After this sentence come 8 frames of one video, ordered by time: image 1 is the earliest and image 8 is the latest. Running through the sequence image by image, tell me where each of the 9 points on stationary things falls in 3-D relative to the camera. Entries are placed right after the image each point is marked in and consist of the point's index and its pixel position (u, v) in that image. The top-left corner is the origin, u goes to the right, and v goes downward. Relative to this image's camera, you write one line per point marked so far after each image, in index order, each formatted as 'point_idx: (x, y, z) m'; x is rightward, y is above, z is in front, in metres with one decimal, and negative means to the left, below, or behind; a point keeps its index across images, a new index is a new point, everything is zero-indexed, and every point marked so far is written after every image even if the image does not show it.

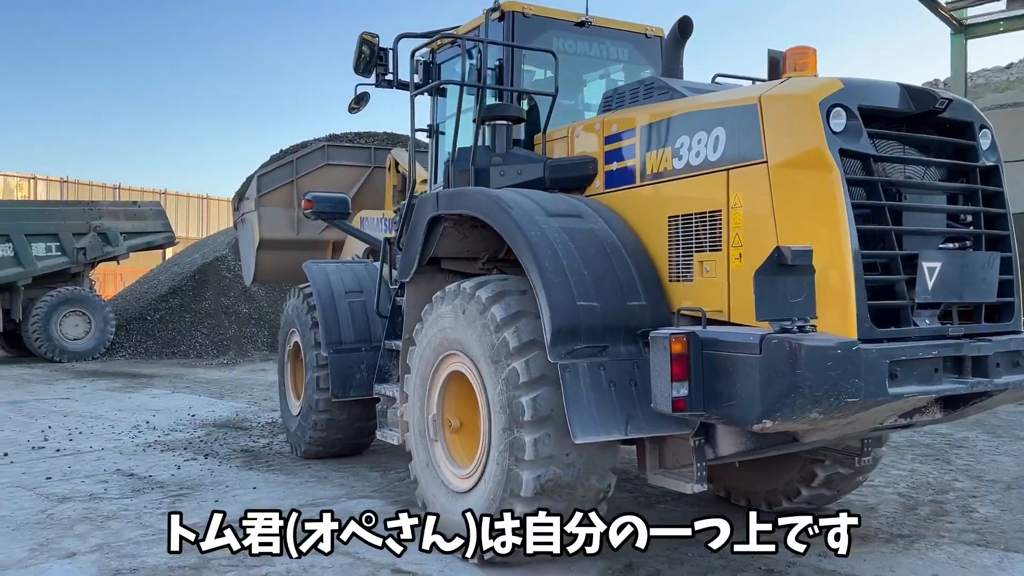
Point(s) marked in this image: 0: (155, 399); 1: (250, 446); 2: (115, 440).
0: (-3.8, -1.2, +8.8) m
1: (-2.0, -1.2, +6.2) m
2: (-3.1, -1.2, +6.3) m
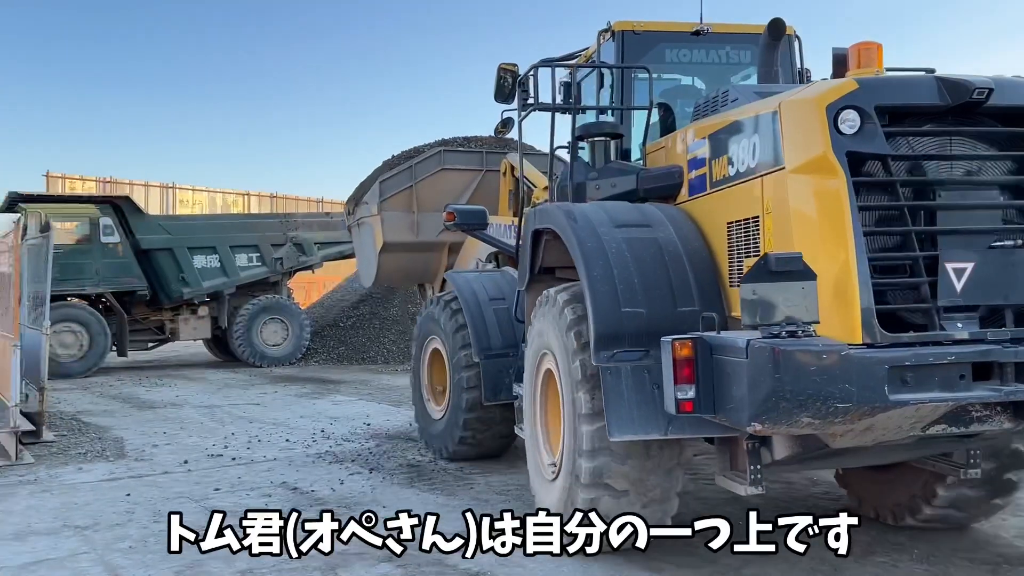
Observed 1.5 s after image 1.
0: (-1.9, -1.3, +8.9) m
1: (-0.7, -1.3, +6.0) m
2: (-1.7, -1.2, +6.3) m
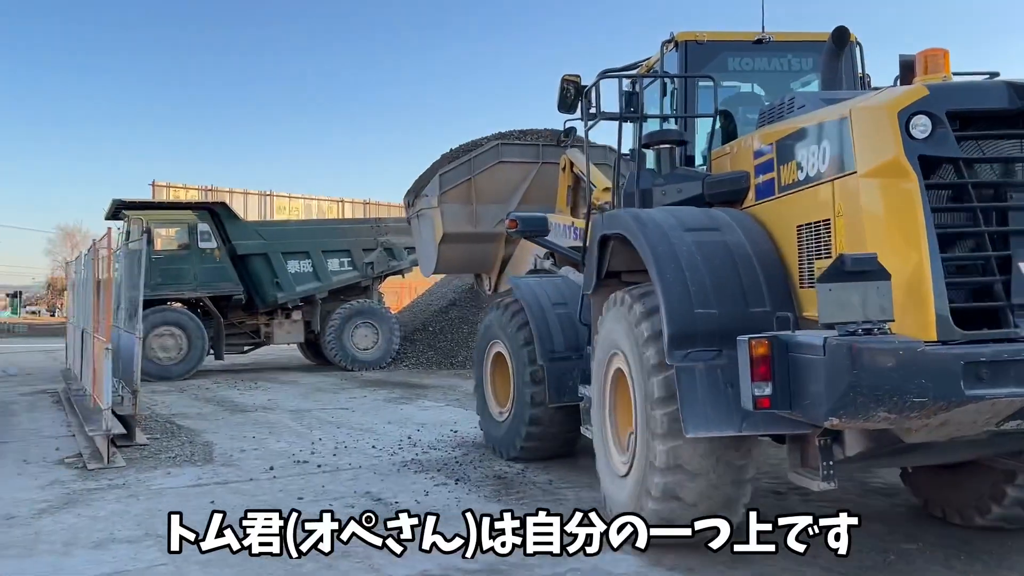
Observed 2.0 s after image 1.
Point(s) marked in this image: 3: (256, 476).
0: (-0.9, -1.3, +8.7) m
1: (-0.1, -1.3, +5.7) m
2: (-1.0, -1.3, +6.2) m
3: (-1.7, -1.3, +5.5) m
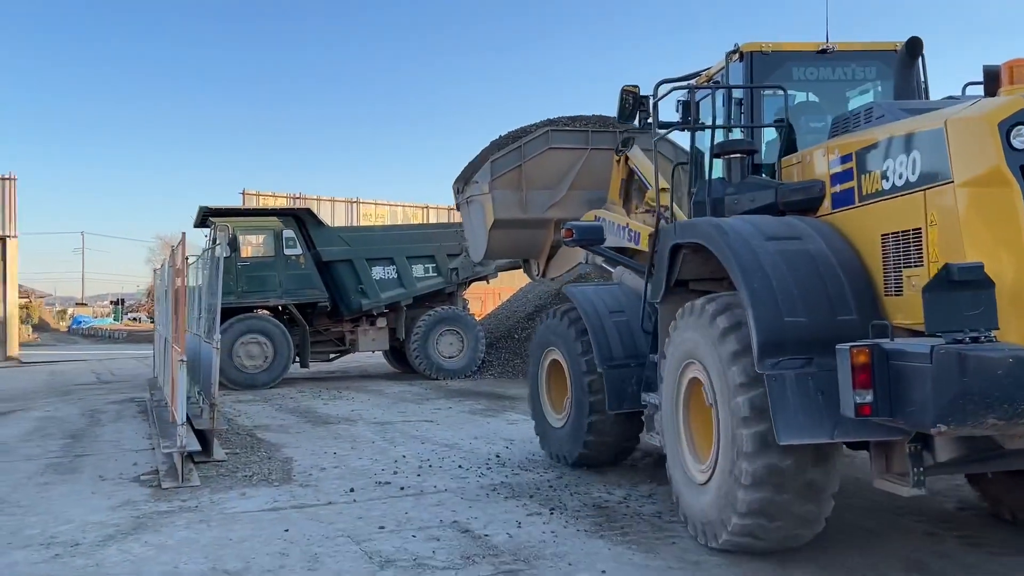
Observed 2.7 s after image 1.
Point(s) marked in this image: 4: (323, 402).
0: (0.0, -1.4, +8.2) m
1: (+0.6, -1.3, +5.1) m
2: (-0.4, -1.3, +5.7) m
3: (-1.1, -1.3, +5.1) m
4: (-2.3, -1.4, +9.9) m
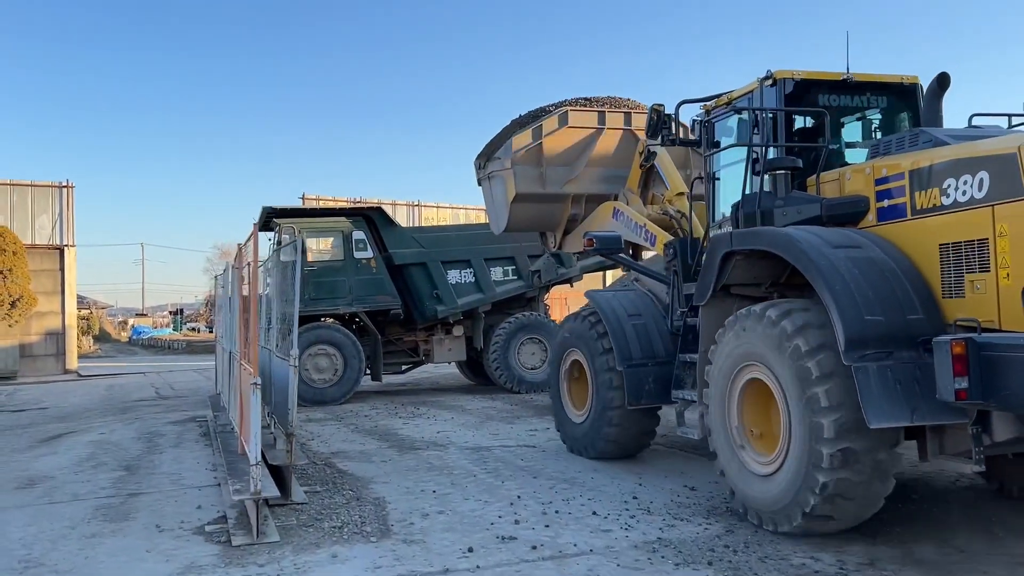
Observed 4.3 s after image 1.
0: (+1.0, -1.4, +7.0) m
1: (+1.4, -1.3, +3.9) m
2: (+0.5, -1.3, +4.5) m
3: (-0.3, -1.3, +3.9) m
4: (-1.2, -1.4, +8.8) m
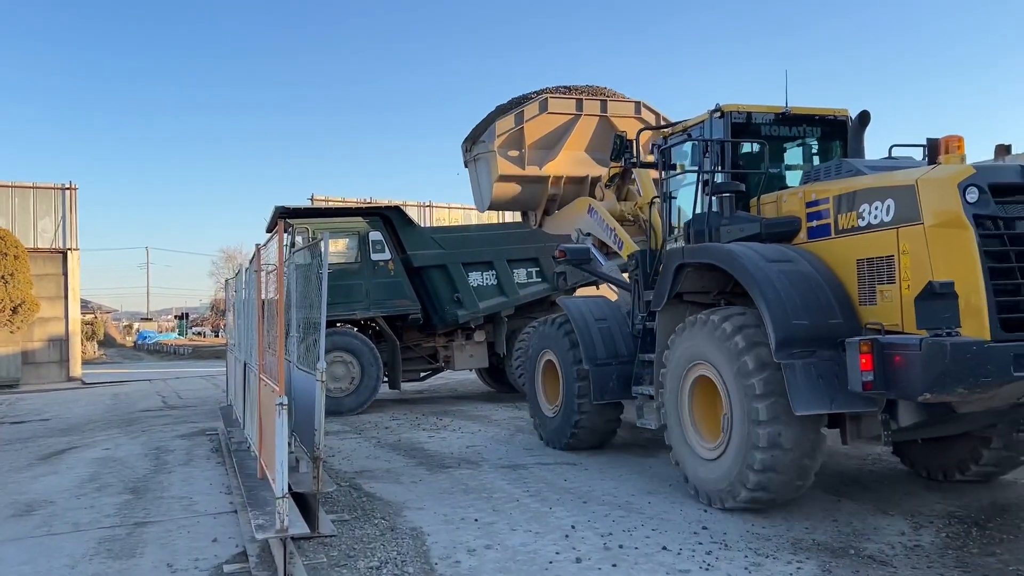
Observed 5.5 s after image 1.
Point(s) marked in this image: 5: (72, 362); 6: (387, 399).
0: (+1.3, -1.4, +6.4) m
1: (+1.7, -1.3, +3.3) m
2: (+0.8, -1.3, +3.9) m
3: (0.0, -1.4, +3.4) m
4: (-0.9, -1.5, +8.3) m
5: (-10.2, -1.7, +18.9) m
6: (-1.8, -1.6, +11.4) m
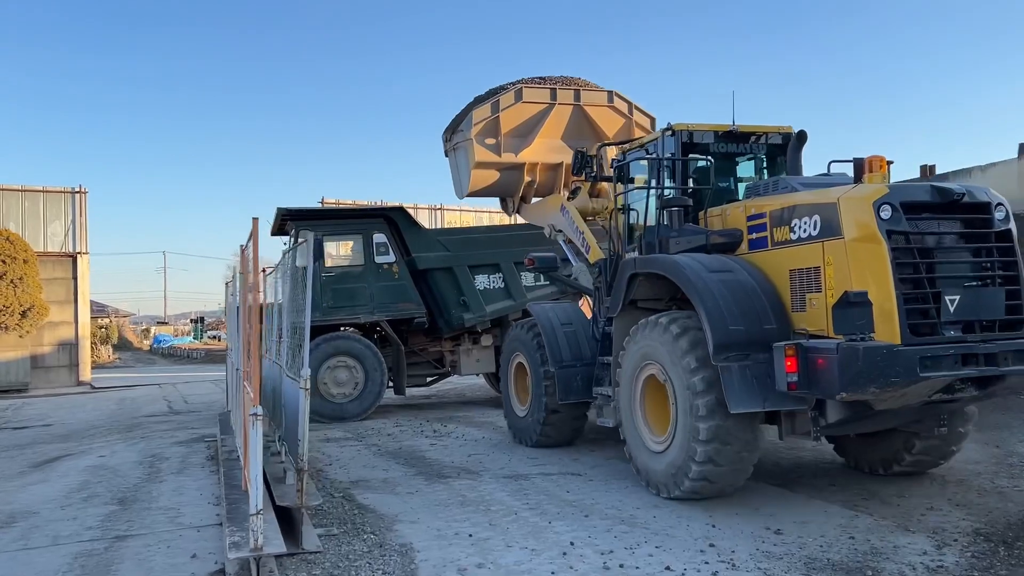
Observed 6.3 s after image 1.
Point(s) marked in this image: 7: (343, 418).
0: (+1.3, -1.5, +6.1) m
1: (+1.6, -1.3, +3.0) m
2: (+0.8, -1.4, +3.6) m
3: (0.0, -1.4, +3.1) m
4: (-0.8, -1.5, +8.0) m
5: (-9.9, -1.8, +18.8) m
6: (-1.7, -1.6, +11.2) m
7: (-2.0, -1.6, +9.7) m
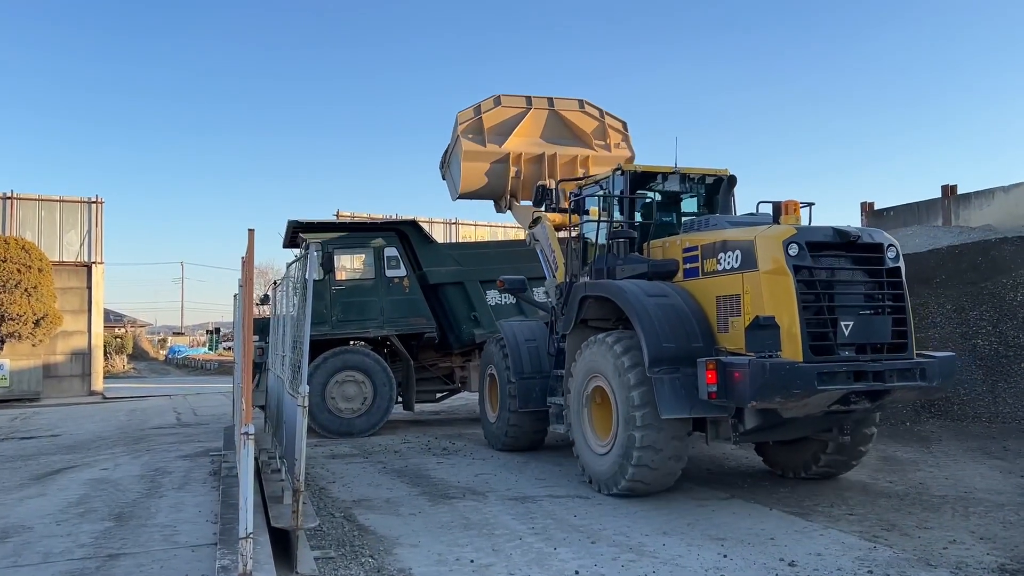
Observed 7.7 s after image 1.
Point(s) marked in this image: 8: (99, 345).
0: (+1.4, -1.6, +5.9) m
1: (+1.6, -1.4, +2.8) m
2: (+0.8, -1.4, +3.4) m
3: (-0.1, -1.4, +3.0) m
4: (-0.7, -1.7, +7.9) m
5: (-9.6, -2.0, +18.8) m
6: (-1.5, -1.8, +11.1) m
7: (-1.9, -1.7, +9.6) m
8: (-9.6, -1.3, +19.0) m
